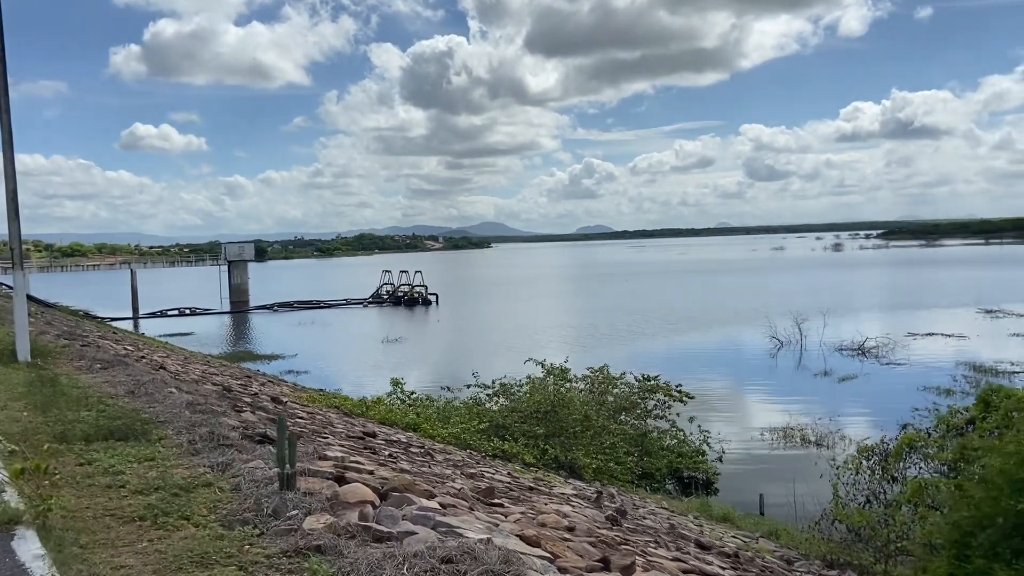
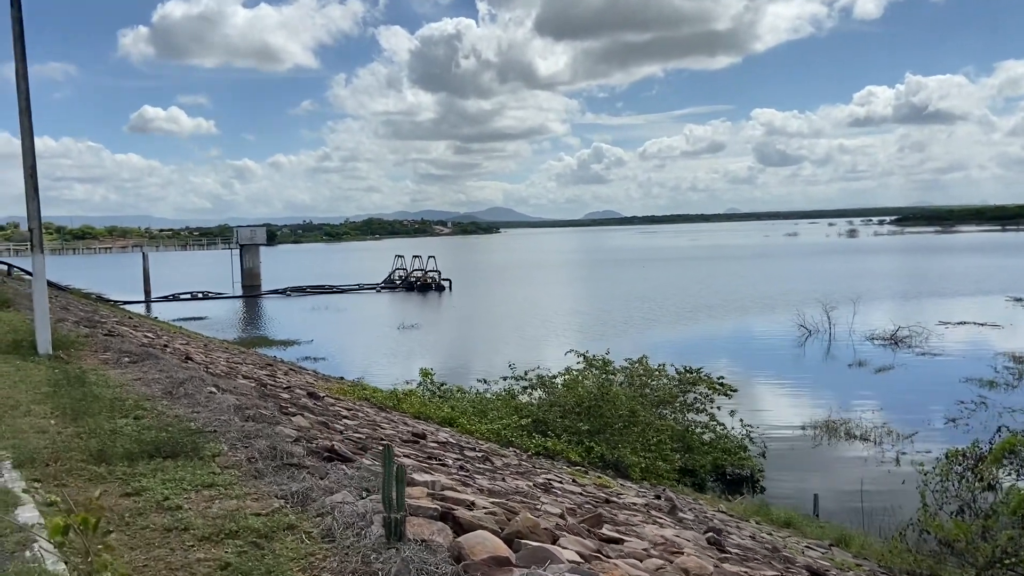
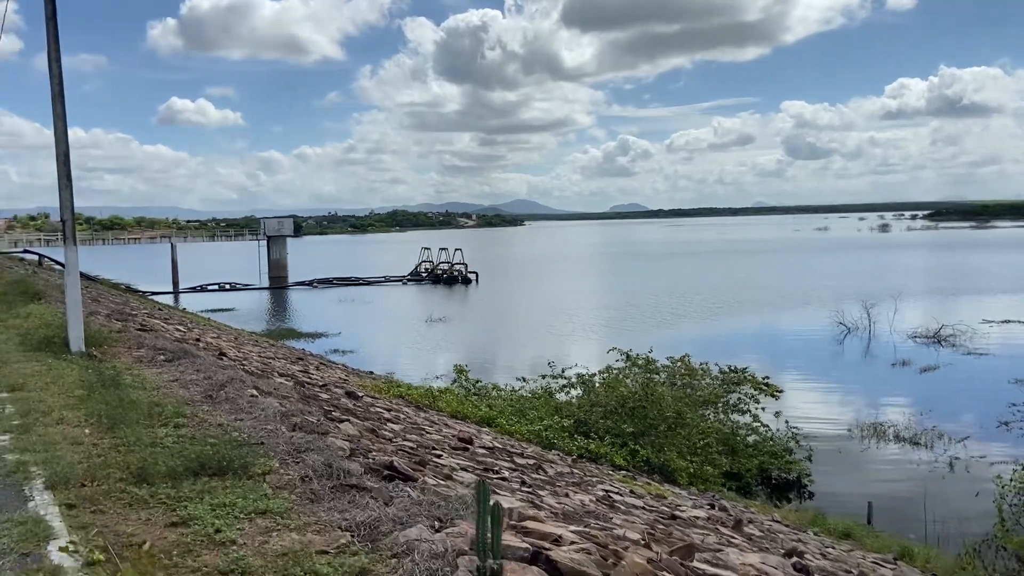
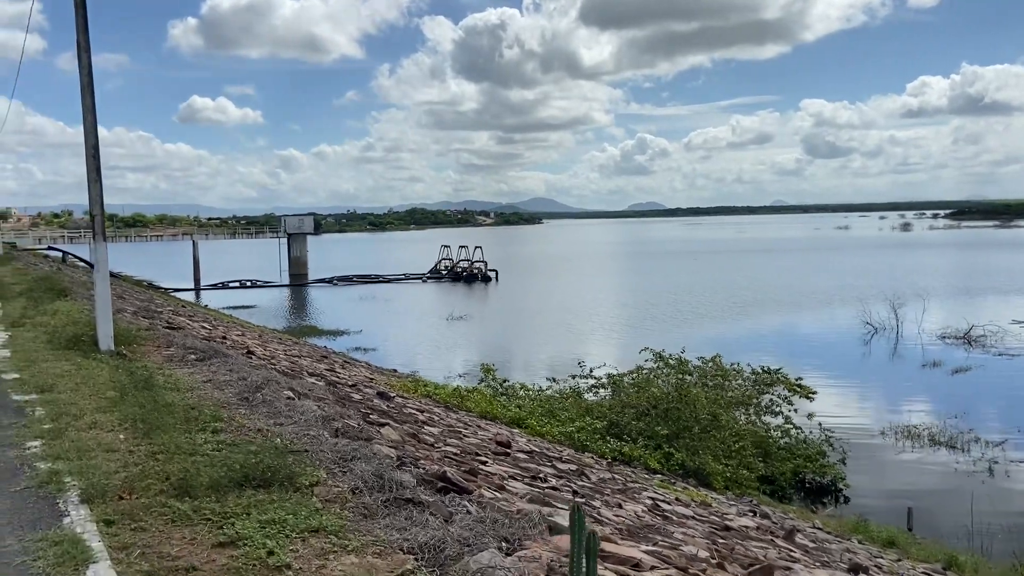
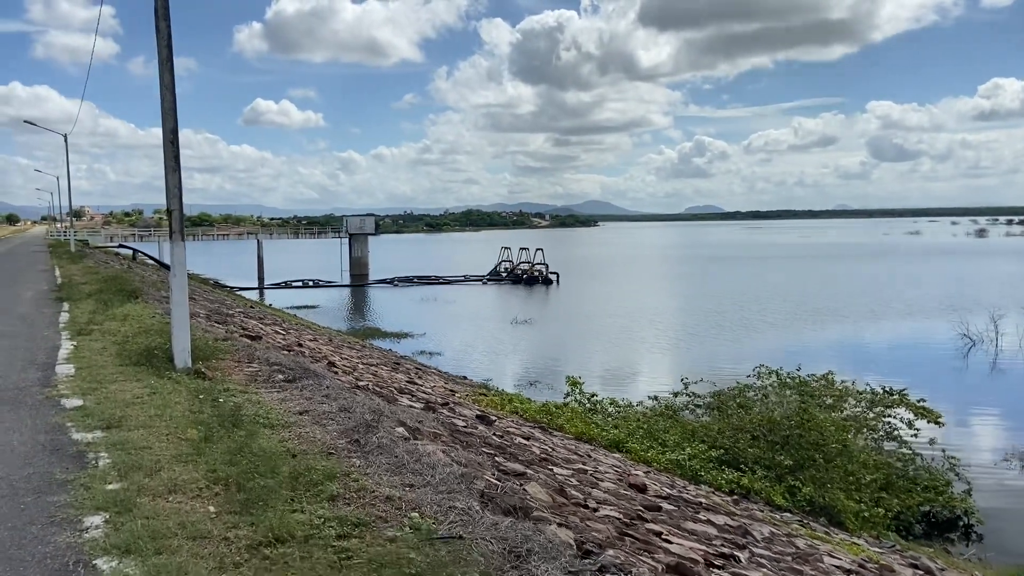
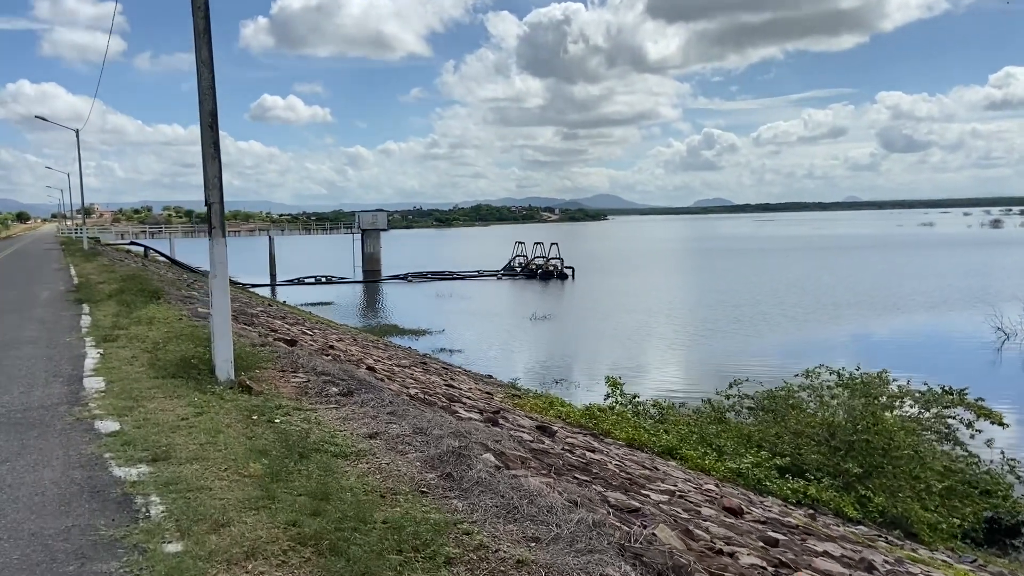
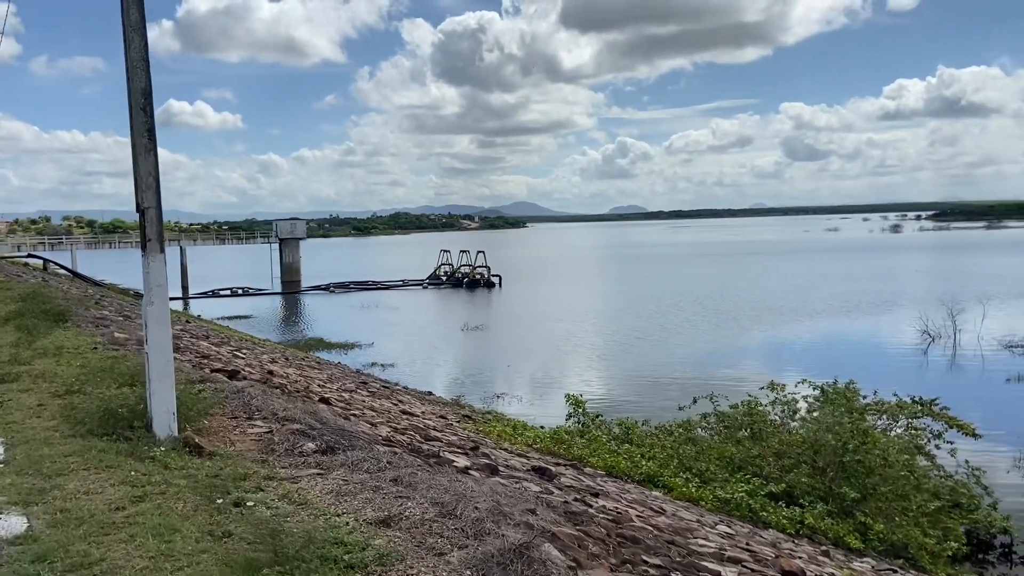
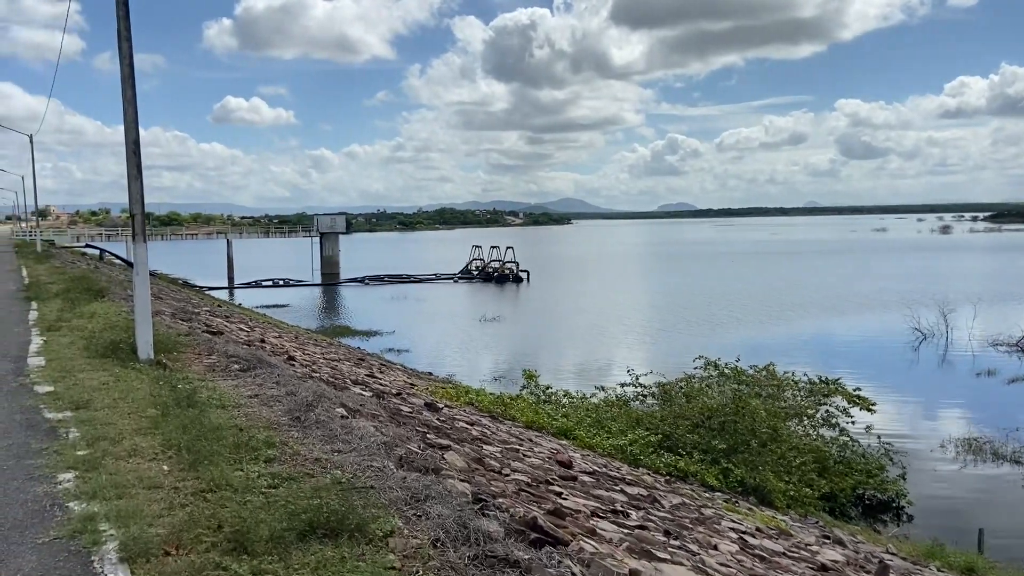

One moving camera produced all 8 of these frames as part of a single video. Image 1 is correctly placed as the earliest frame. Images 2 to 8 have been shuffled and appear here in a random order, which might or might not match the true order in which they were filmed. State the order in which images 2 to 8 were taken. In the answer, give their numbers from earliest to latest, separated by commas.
2, 3, 4, 8, 5, 6, 7
